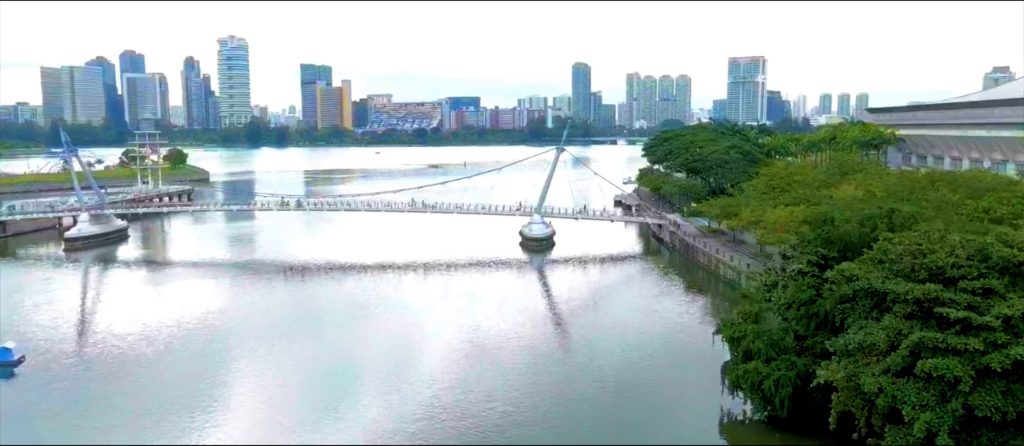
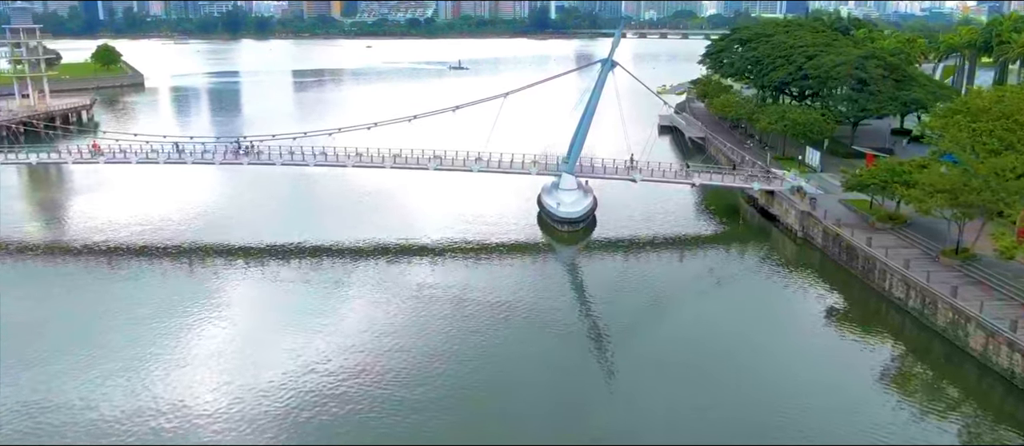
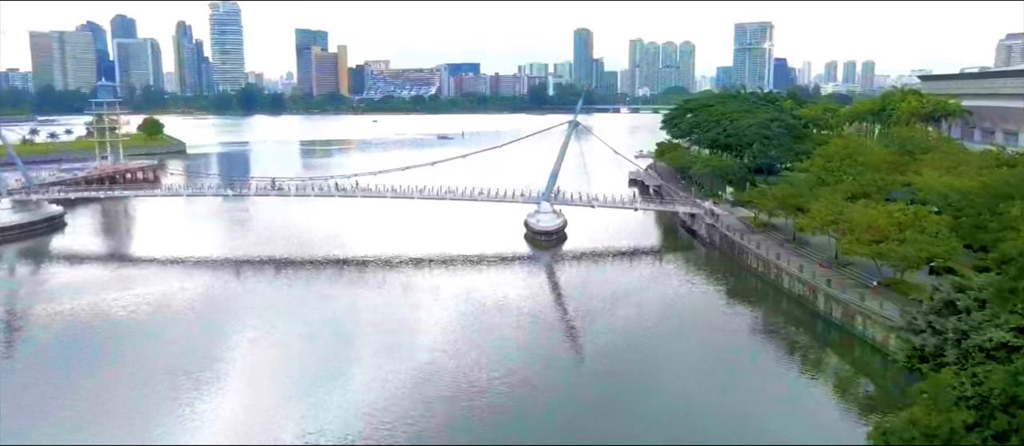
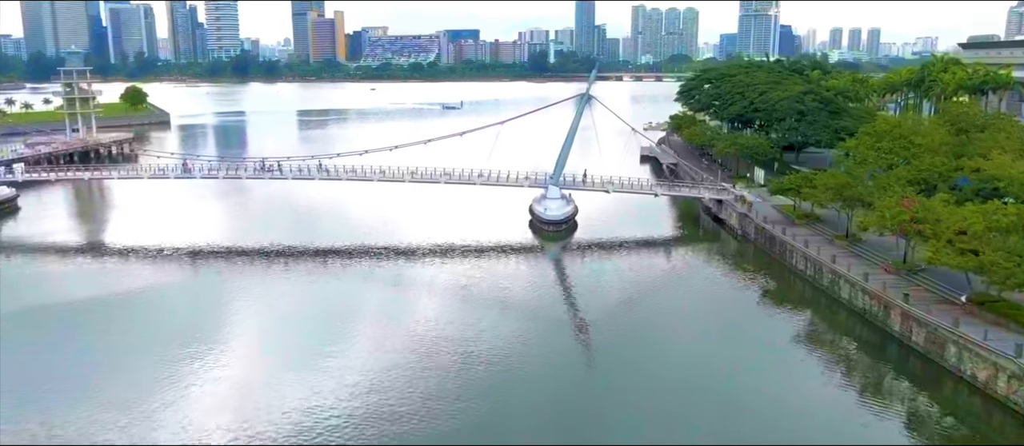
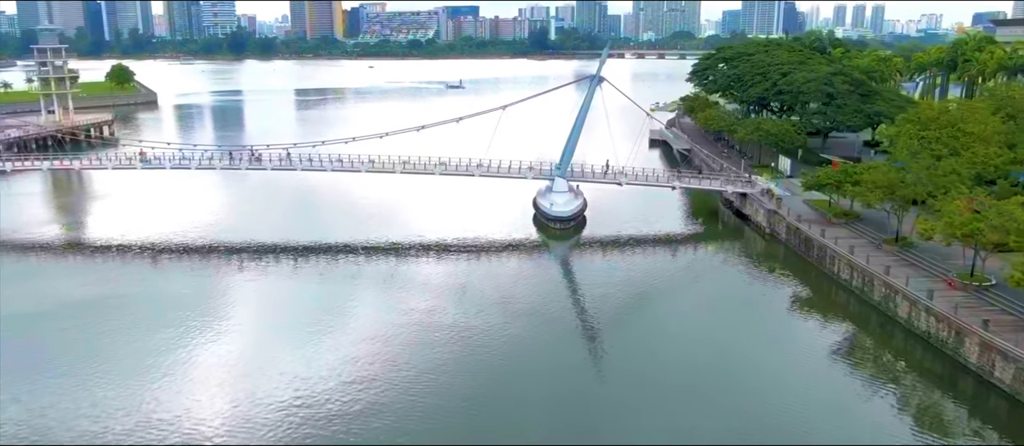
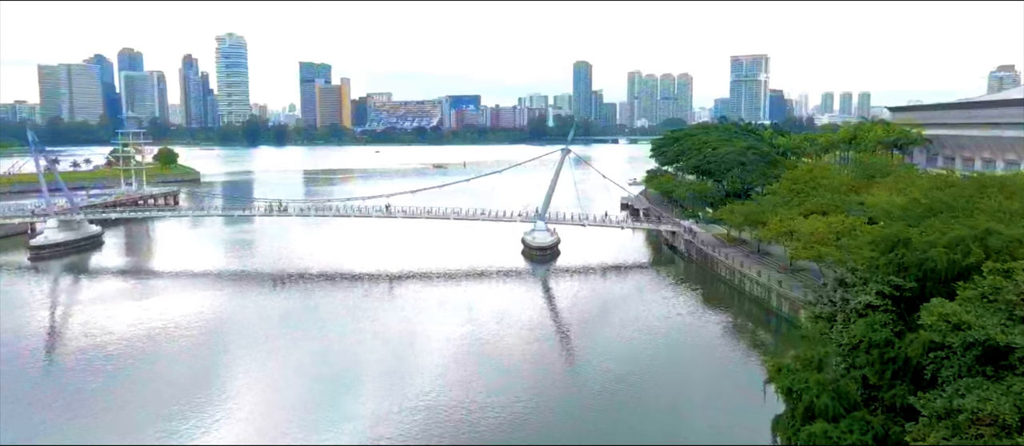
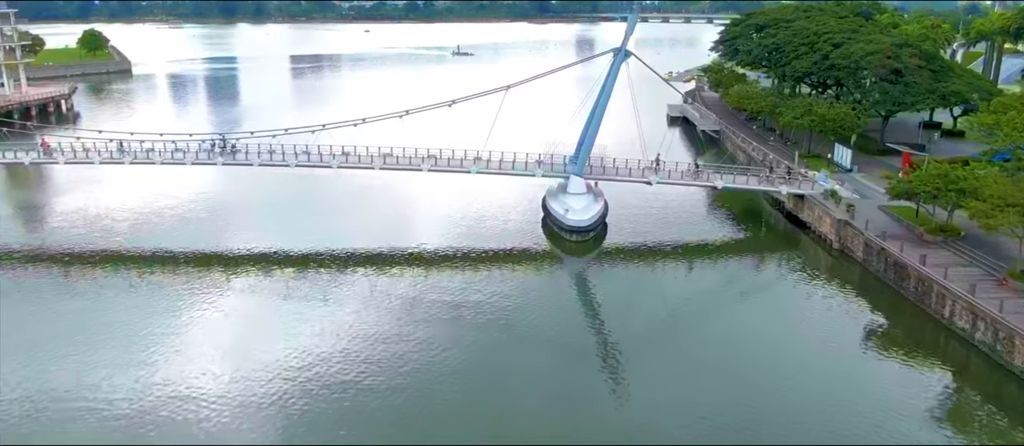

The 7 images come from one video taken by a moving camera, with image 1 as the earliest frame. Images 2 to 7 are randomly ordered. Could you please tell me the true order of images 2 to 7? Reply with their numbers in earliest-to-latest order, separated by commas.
6, 3, 4, 5, 2, 7
